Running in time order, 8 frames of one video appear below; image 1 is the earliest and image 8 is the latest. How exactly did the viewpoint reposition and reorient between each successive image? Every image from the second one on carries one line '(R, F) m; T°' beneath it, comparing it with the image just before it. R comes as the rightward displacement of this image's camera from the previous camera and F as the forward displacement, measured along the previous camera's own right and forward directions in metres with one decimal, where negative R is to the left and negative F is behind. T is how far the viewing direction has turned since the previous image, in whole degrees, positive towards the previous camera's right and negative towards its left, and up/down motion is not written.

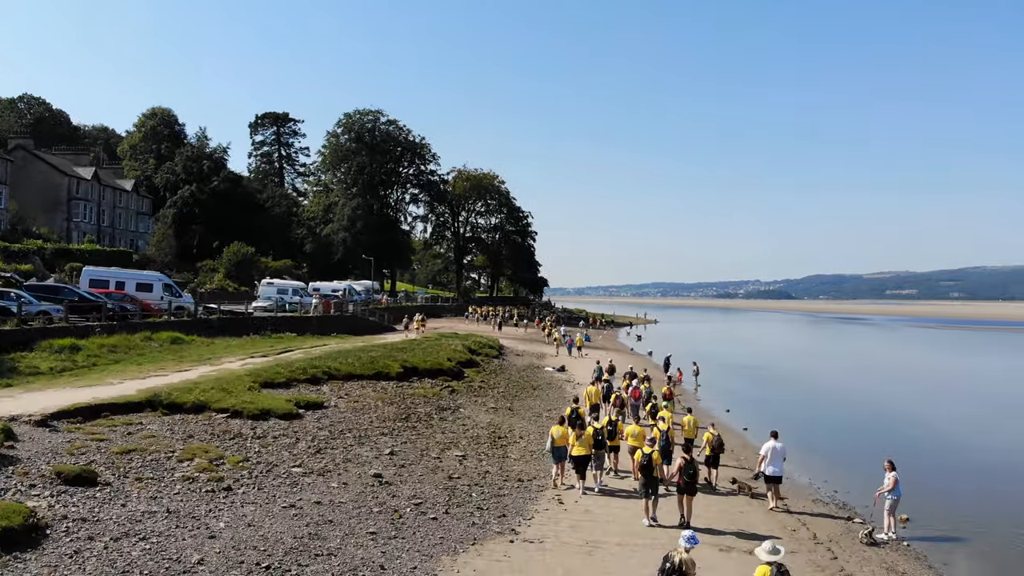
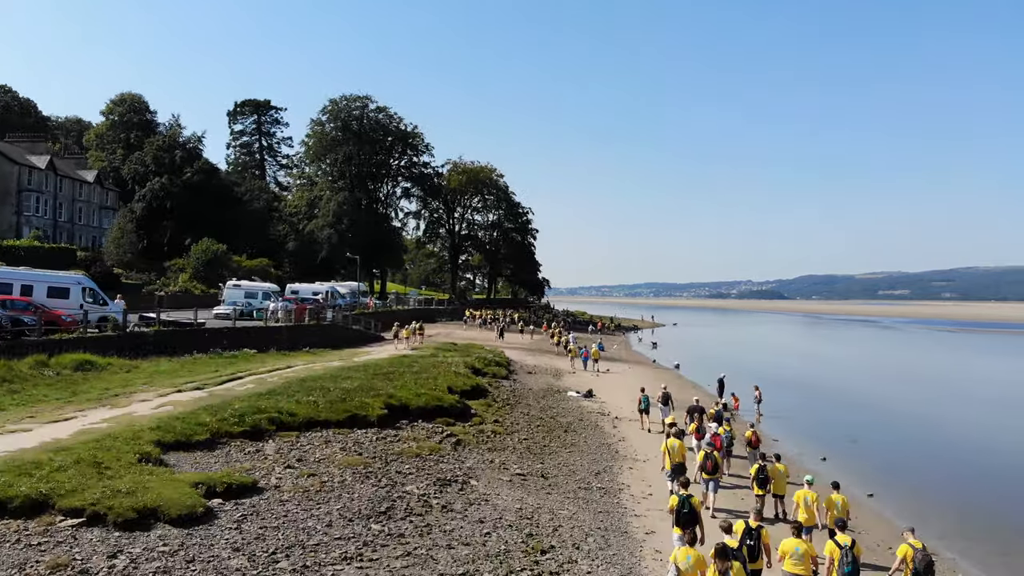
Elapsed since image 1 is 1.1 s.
(-0.8, +6.0) m; +1°
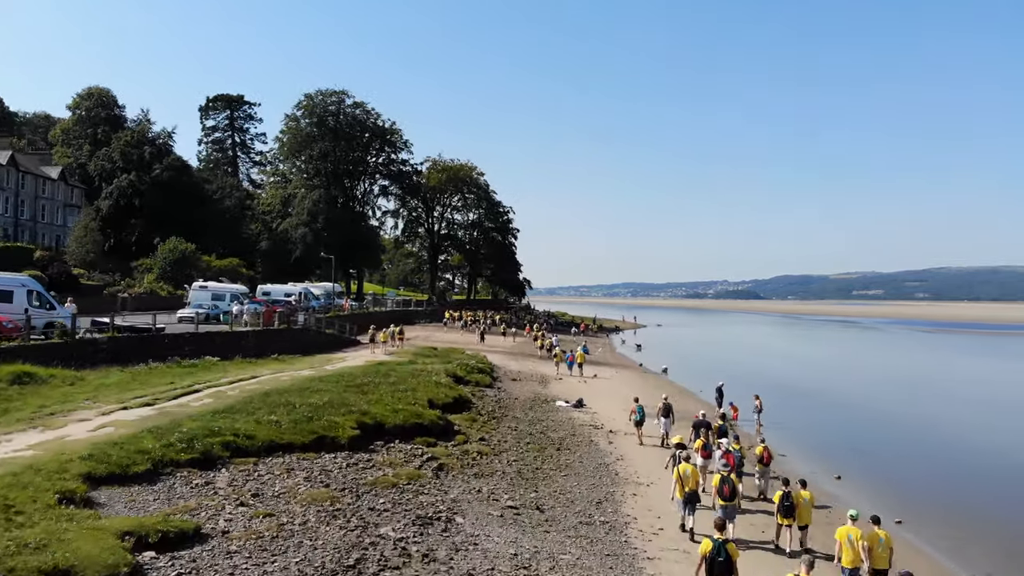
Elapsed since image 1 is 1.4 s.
(-0.2, +1.6) m; +2°
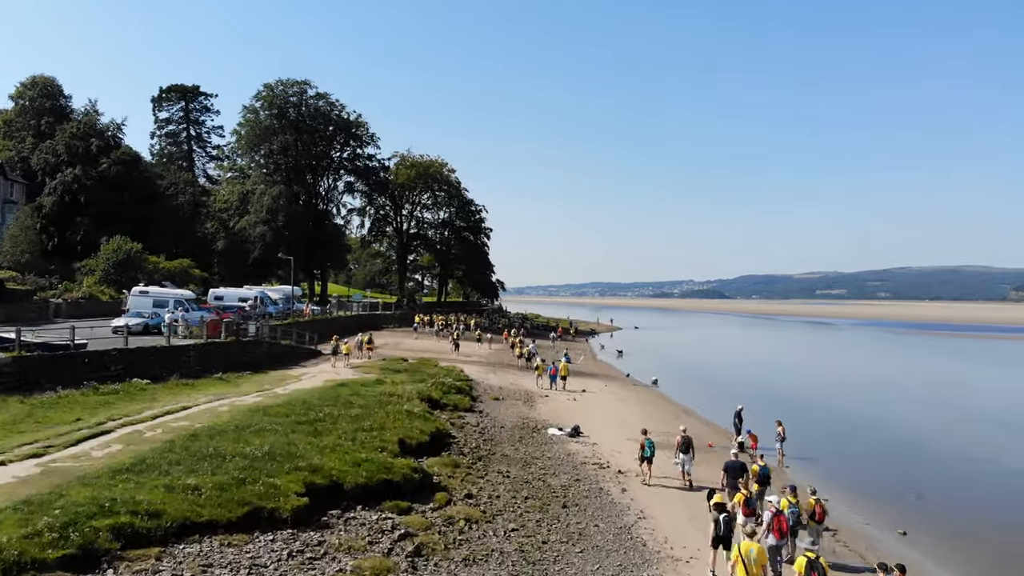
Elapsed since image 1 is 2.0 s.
(-0.5, +3.2) m; +3°
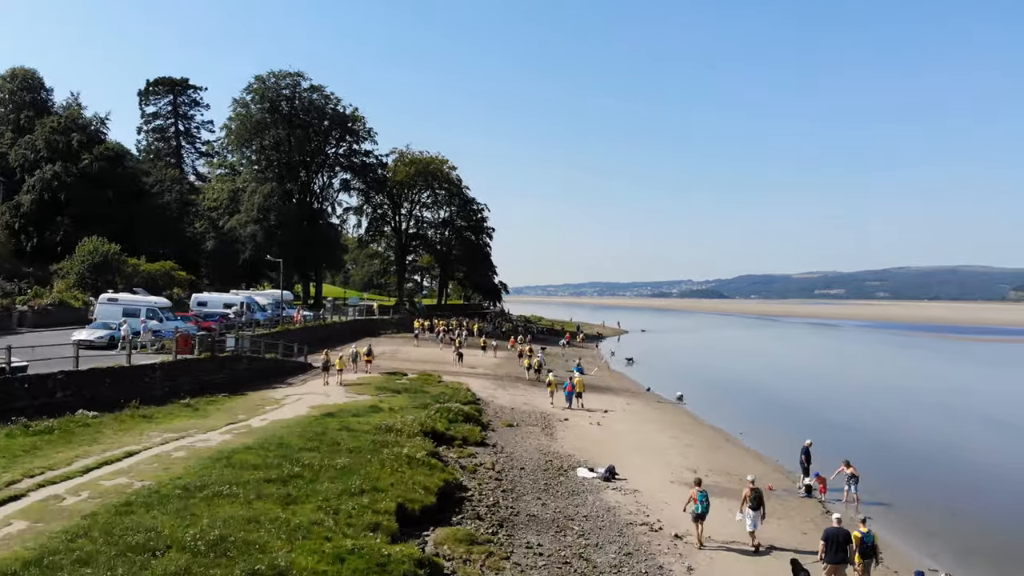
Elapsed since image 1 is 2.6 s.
(-0.6, +3.3) m; 0°
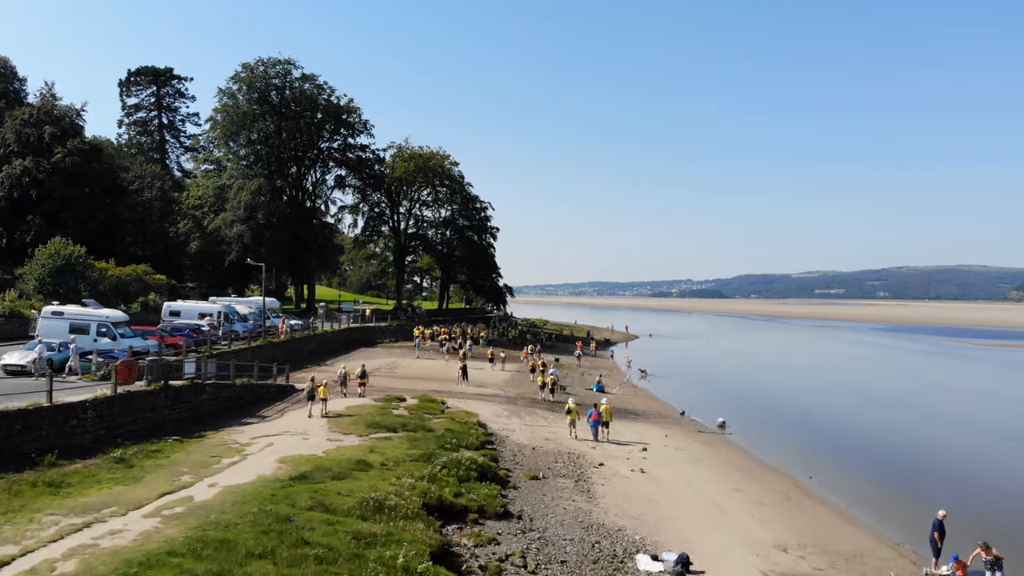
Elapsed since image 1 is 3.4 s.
(-0.7, +4.4) m; 0°
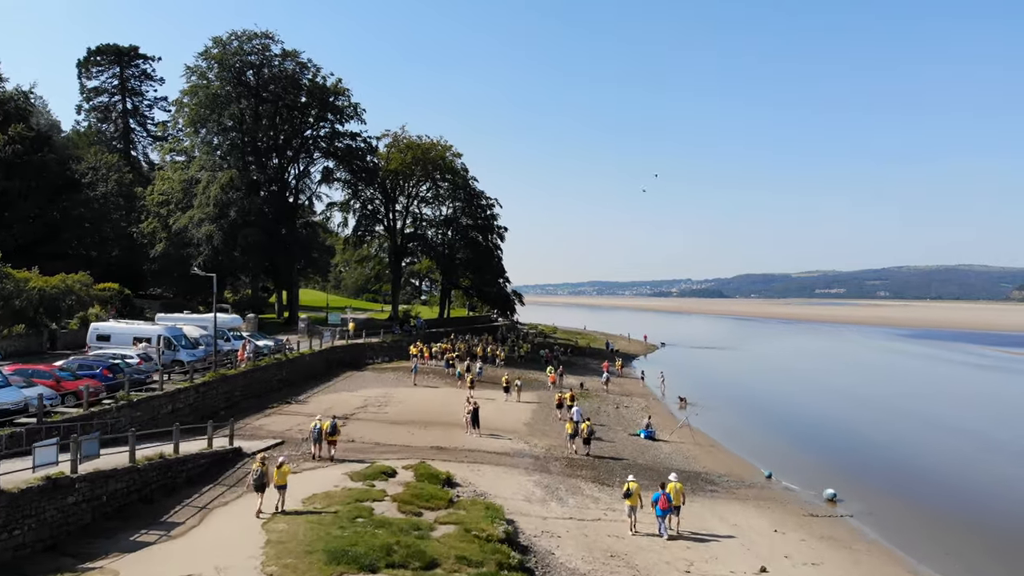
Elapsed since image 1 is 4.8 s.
(-1.0, +7.6) m; 0°
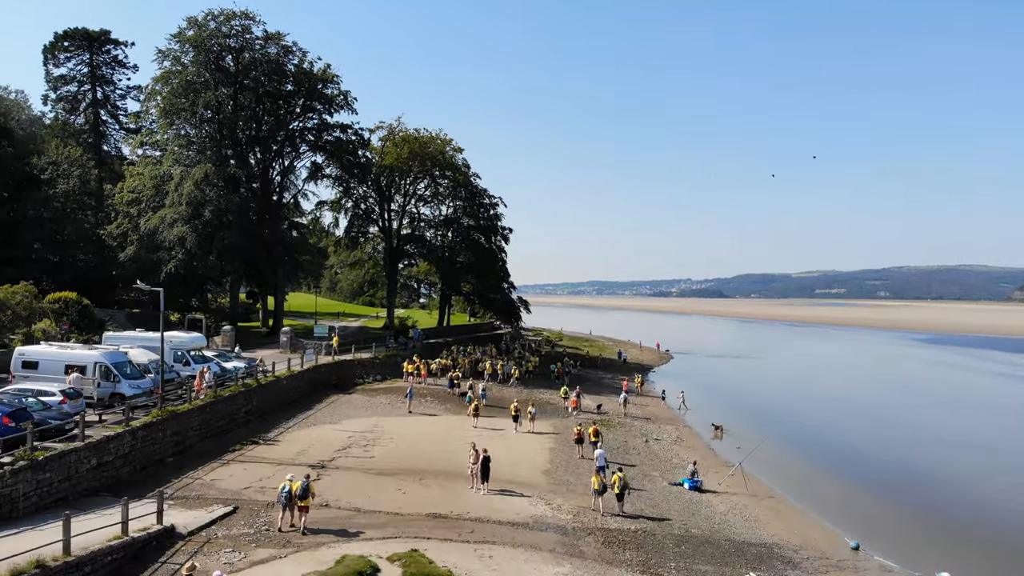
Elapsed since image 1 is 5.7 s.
(-0.5, +4.8) m; 0°
